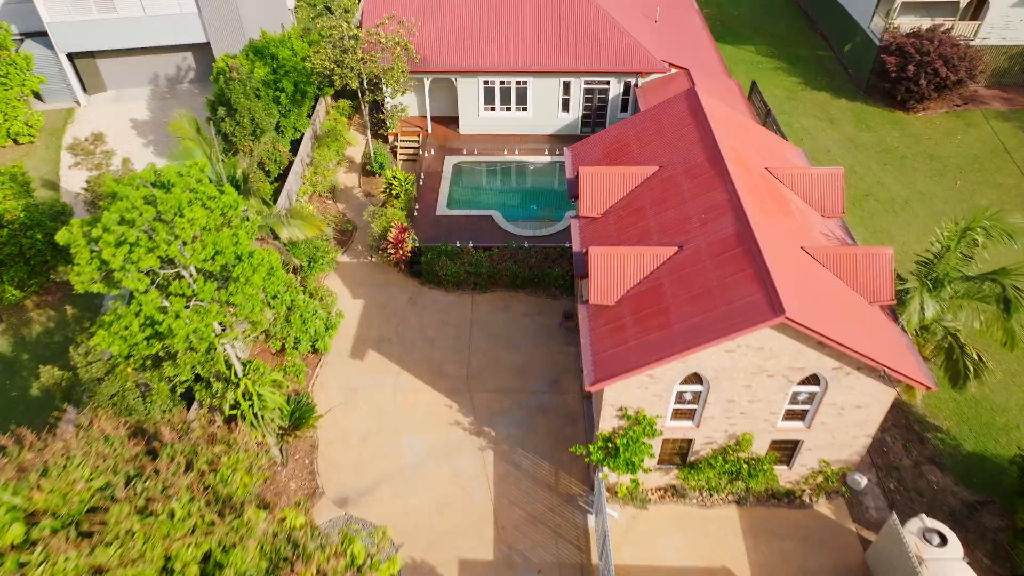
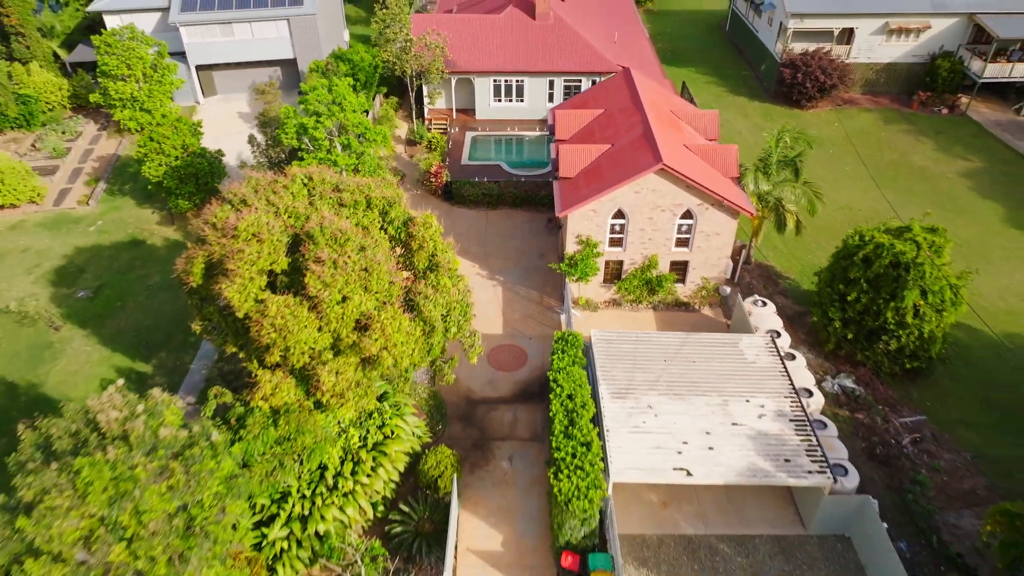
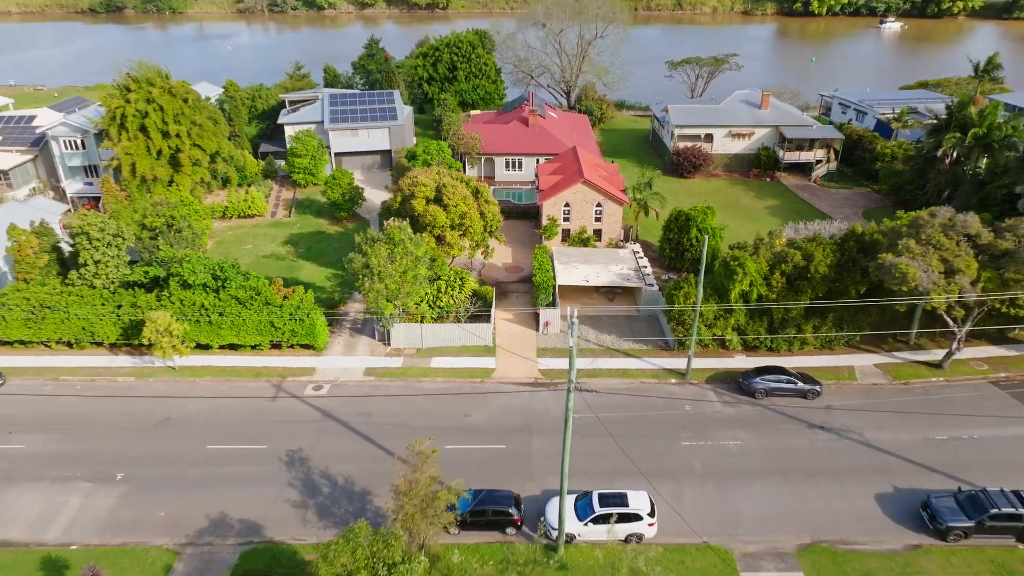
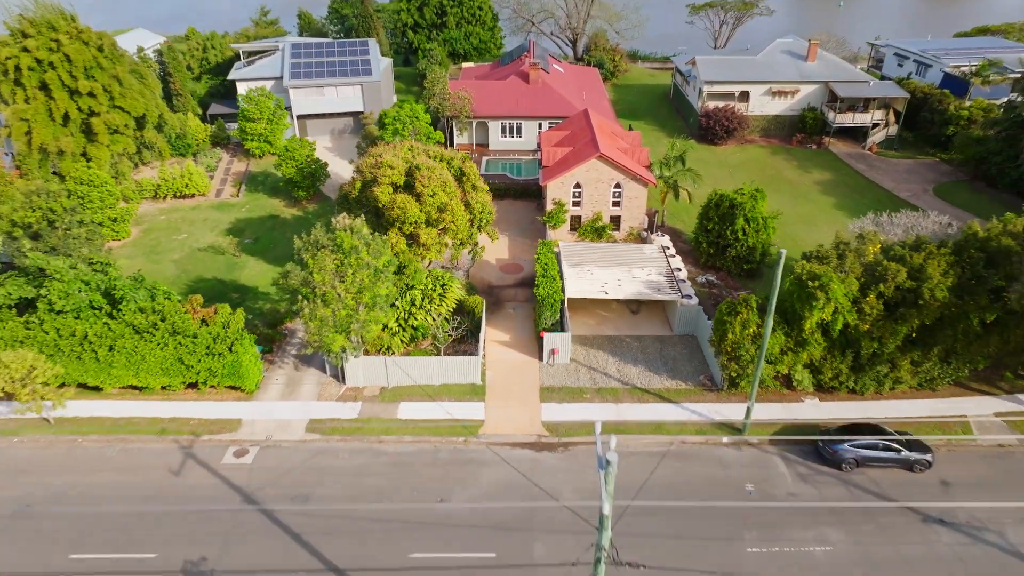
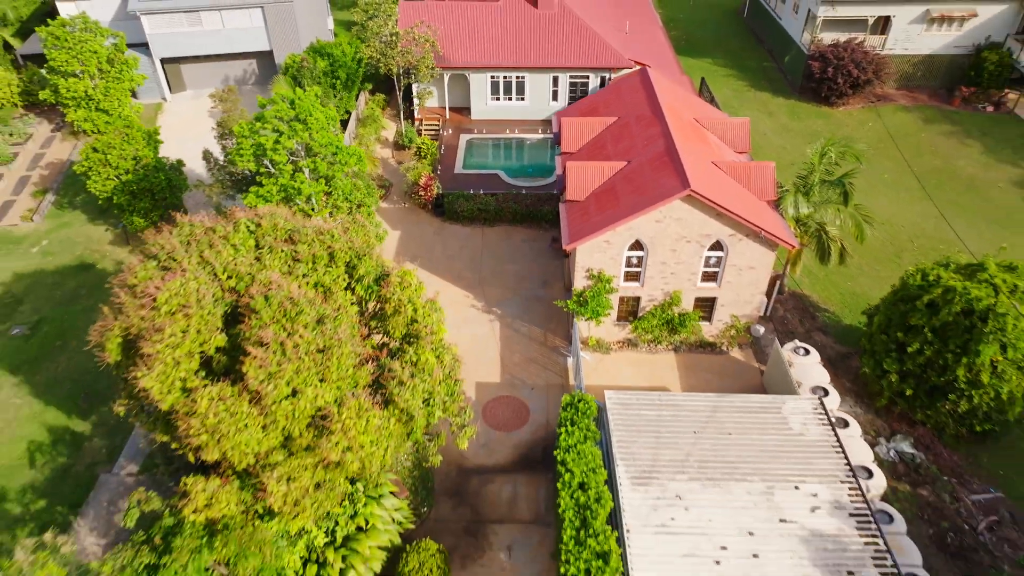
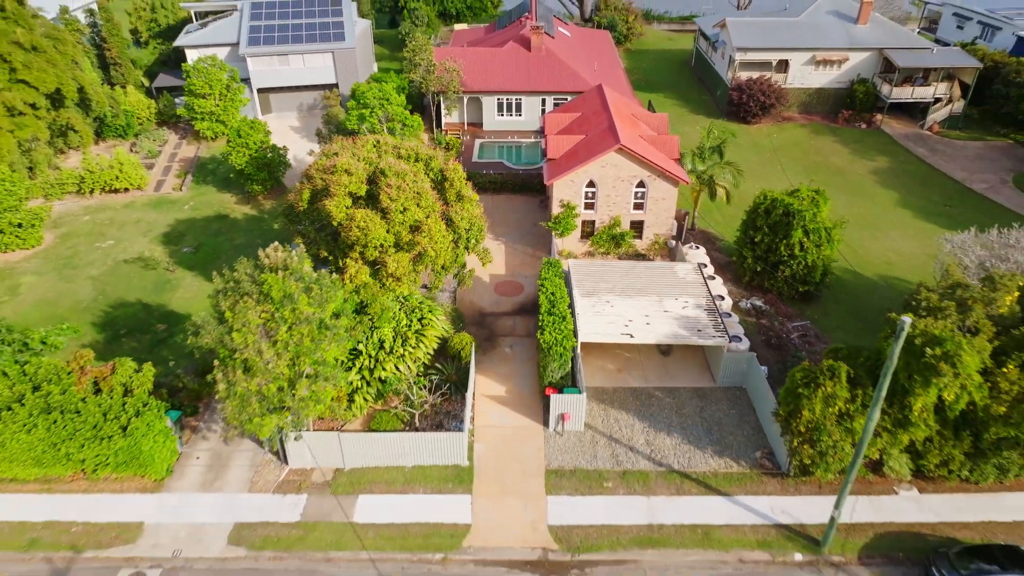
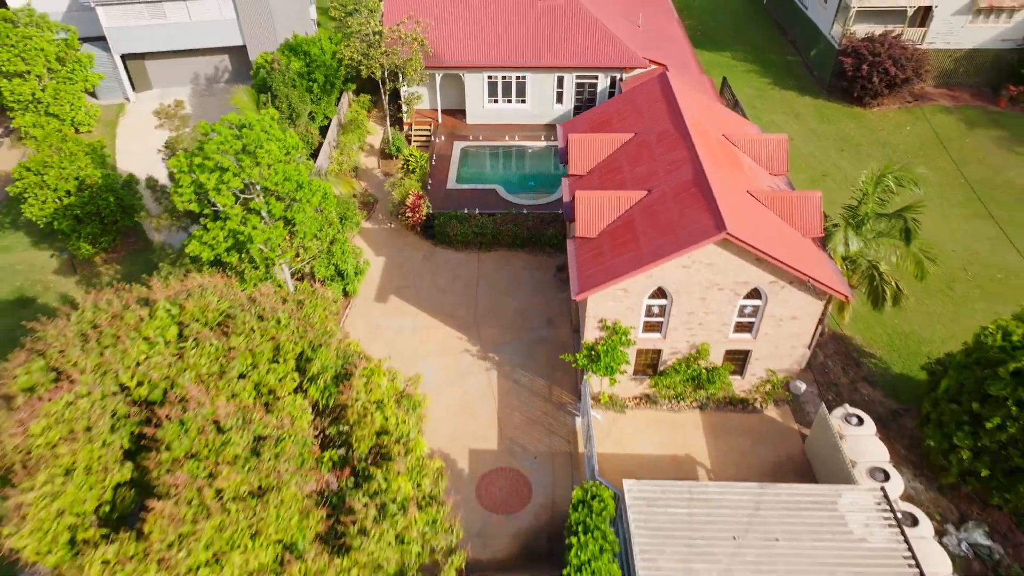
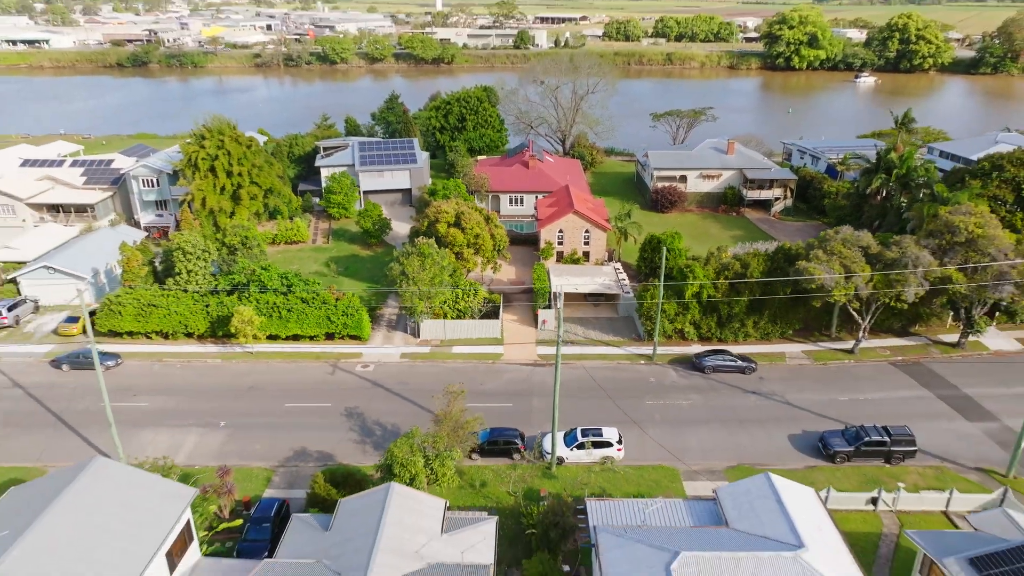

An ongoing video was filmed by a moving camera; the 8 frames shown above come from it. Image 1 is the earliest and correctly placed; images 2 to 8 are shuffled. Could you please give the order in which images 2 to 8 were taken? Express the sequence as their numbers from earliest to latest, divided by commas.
7, 5, 2, 6, 4, 3, 8
